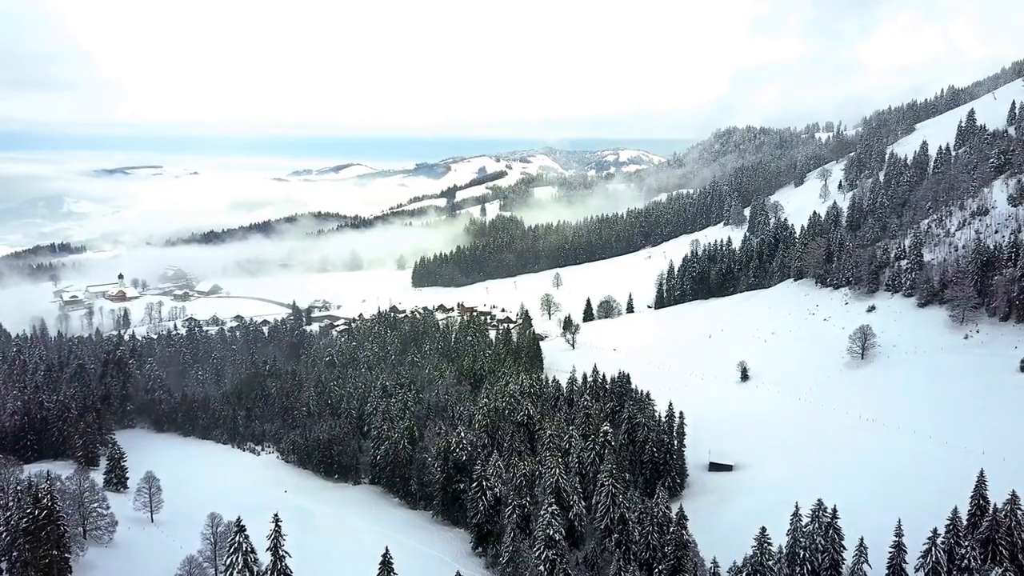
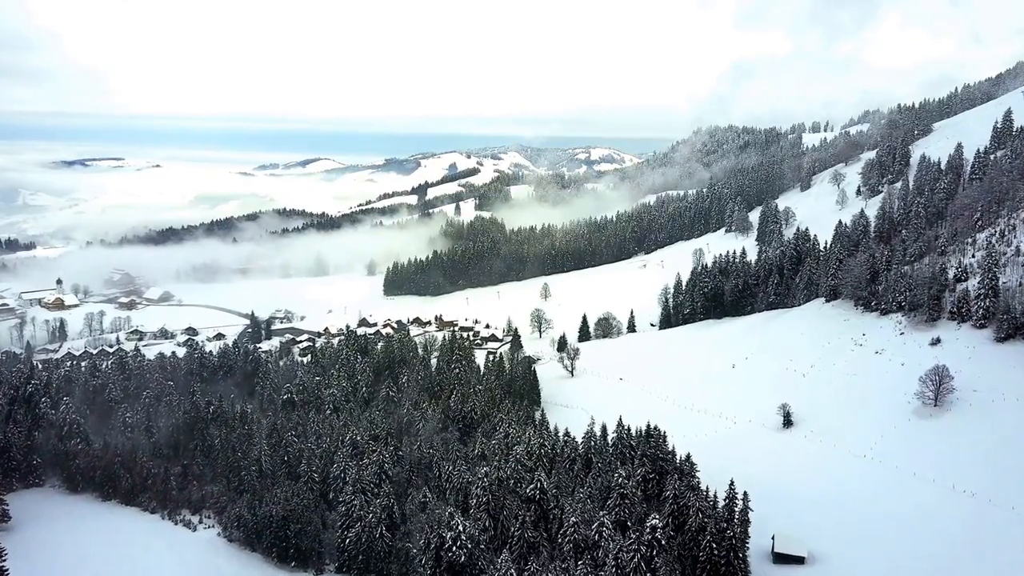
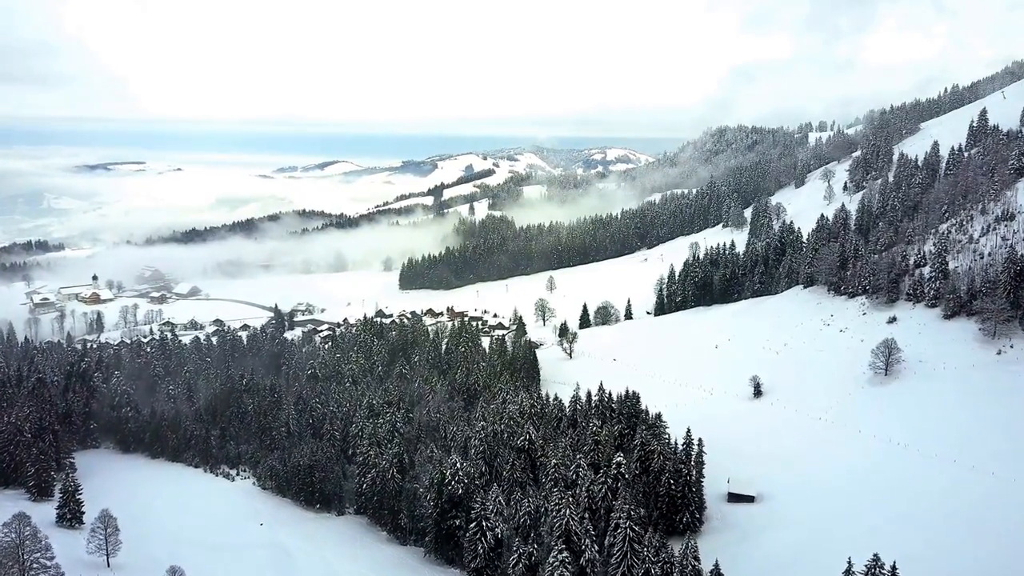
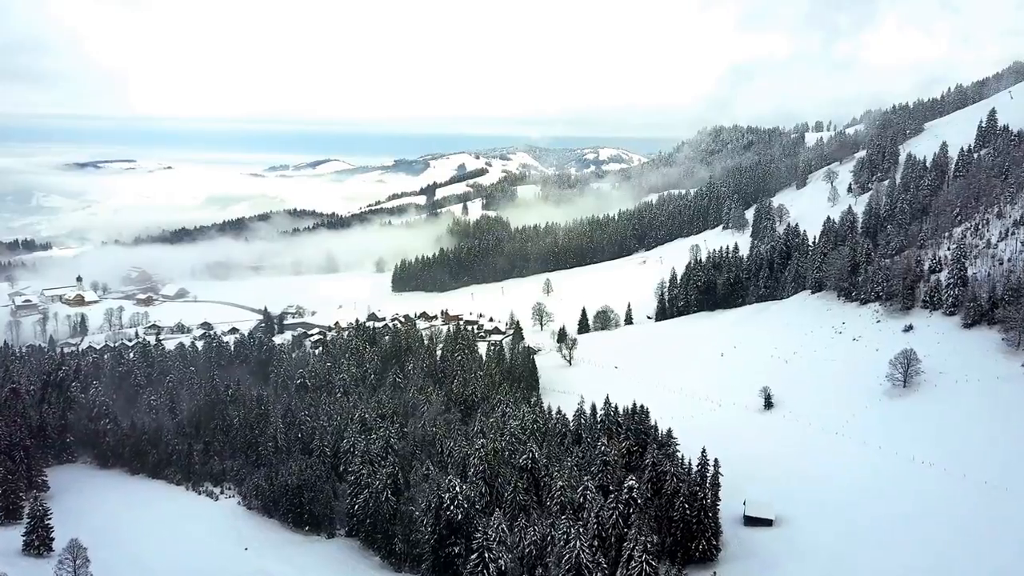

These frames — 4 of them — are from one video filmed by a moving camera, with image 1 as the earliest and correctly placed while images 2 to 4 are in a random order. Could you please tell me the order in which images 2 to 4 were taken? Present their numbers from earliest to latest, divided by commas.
3, 4, 2
